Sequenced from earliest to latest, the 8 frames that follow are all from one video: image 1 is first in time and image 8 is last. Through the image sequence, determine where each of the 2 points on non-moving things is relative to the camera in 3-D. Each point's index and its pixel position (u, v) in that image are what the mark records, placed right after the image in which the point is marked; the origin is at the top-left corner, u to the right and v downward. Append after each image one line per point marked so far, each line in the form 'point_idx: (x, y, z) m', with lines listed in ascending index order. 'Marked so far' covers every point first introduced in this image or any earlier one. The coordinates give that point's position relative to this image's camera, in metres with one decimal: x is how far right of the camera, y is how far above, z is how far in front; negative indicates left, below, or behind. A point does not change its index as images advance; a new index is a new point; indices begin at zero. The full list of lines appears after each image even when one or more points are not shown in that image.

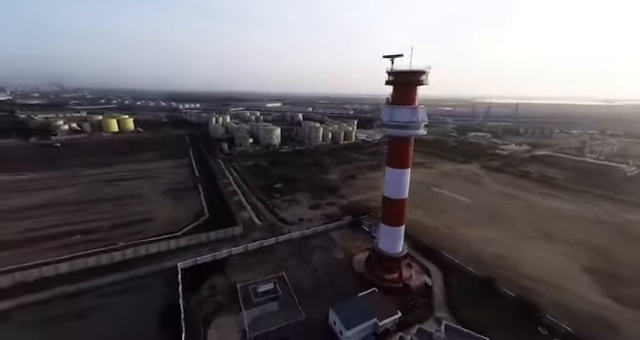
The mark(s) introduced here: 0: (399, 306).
0: (+3.6, -6.2, +12.7) m
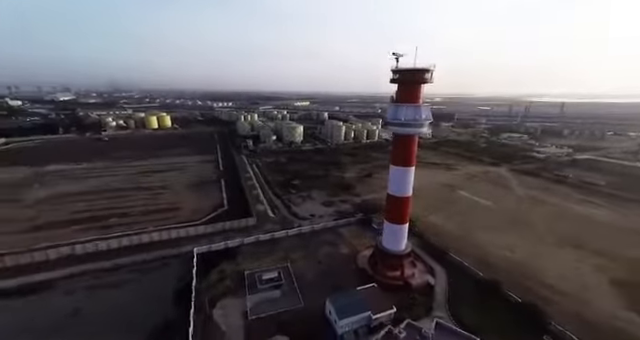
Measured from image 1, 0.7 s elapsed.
0: (+3.5, -6.2, +12.9) m
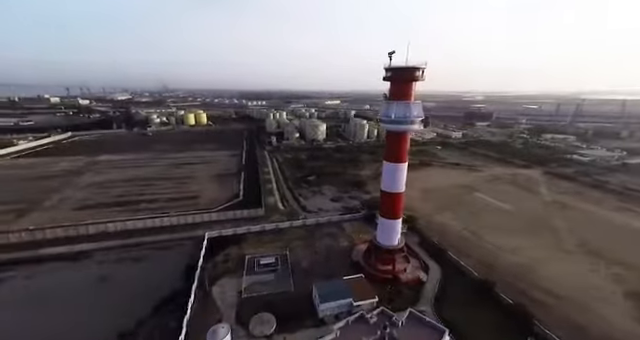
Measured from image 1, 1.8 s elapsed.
0: (+3.0, -6.0, +13.4) m
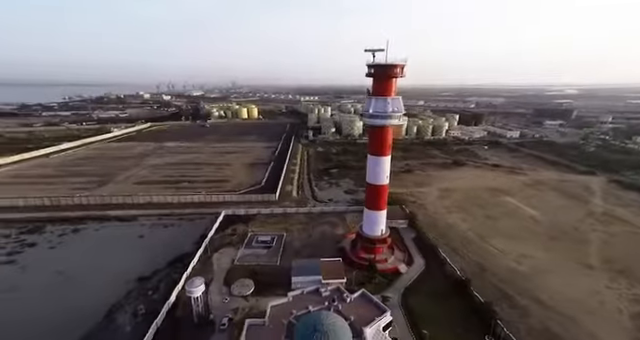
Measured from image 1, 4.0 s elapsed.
0: (+1.8, -5.7, +14.5) m
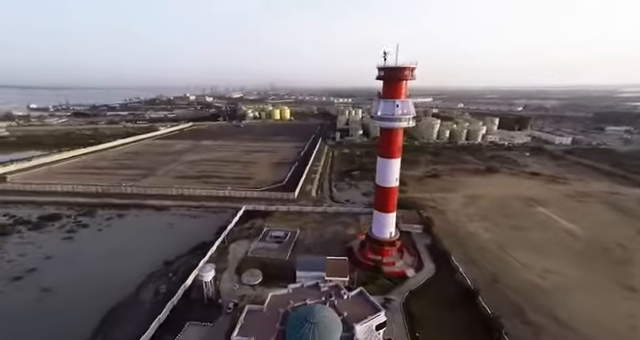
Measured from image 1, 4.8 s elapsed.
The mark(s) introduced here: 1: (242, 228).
0: (+2.0, -5.8, +14.7) m
1: (-5.3, -4.0, +19.1) m
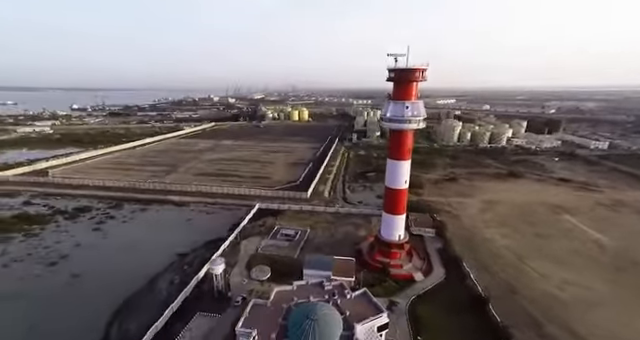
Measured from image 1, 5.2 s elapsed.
0: (+2.4, -5.8, +14.7) m
1: (-4.6, -3.9, +19.6) m
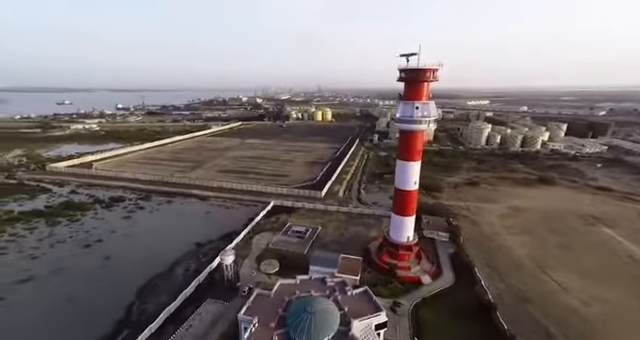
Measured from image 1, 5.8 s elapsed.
0: (+2.7, -5.8, +14.8) m
1: (-3.8, -3.7, +20.3) m
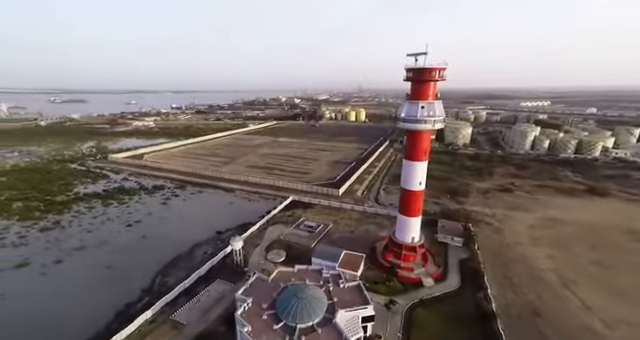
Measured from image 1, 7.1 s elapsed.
0: (+2.7, -5.7, +15.0) m
1: (-2.7, -3.4, +21.4) m
